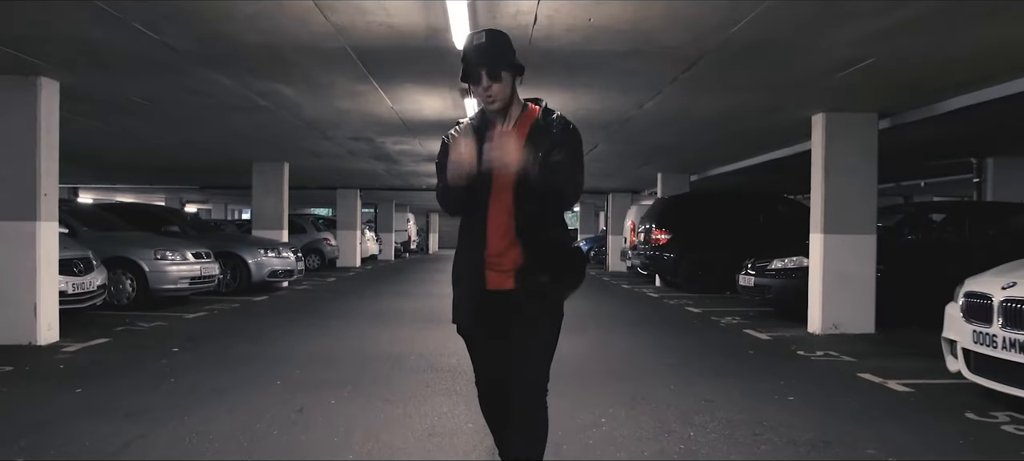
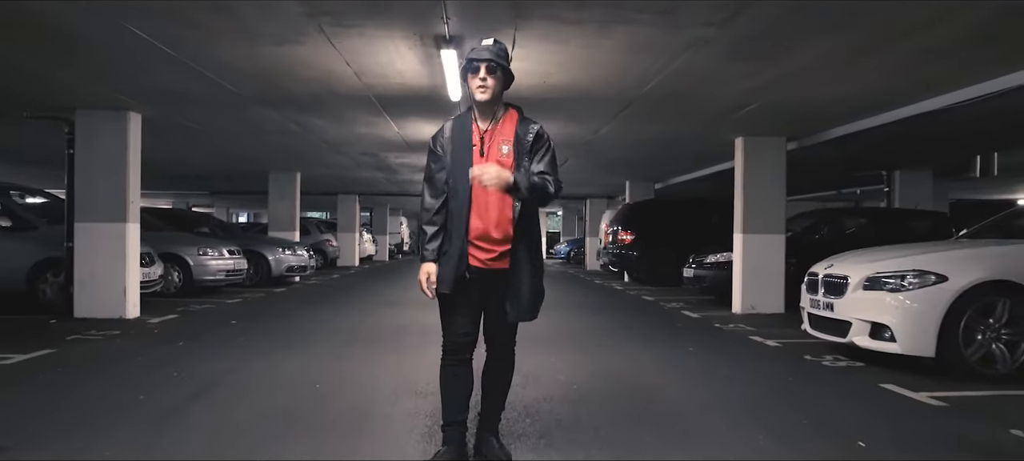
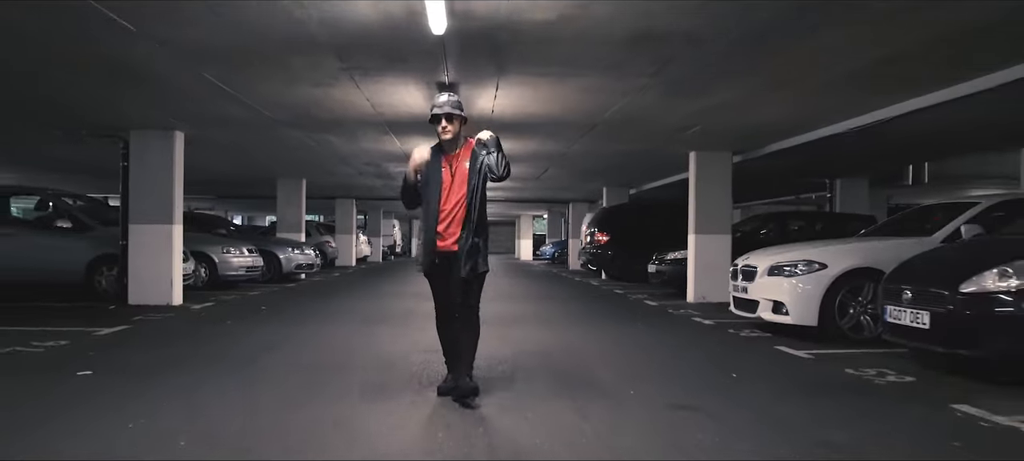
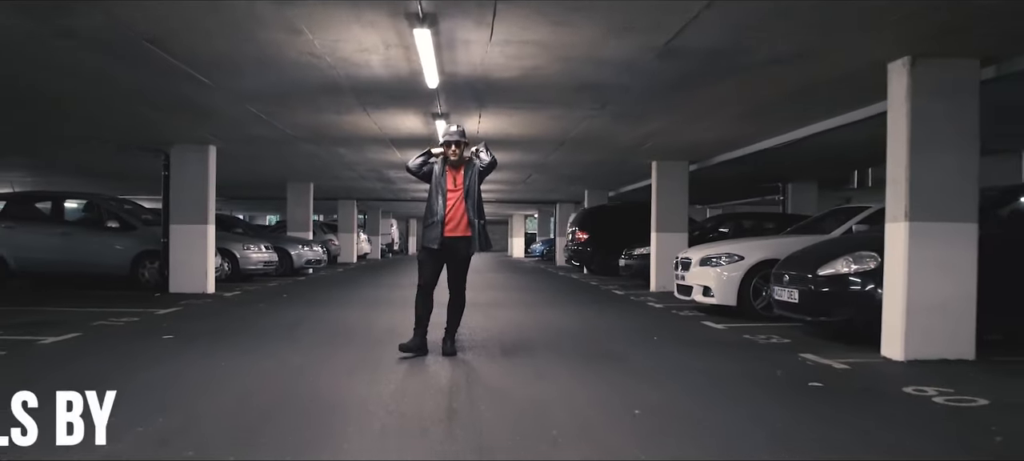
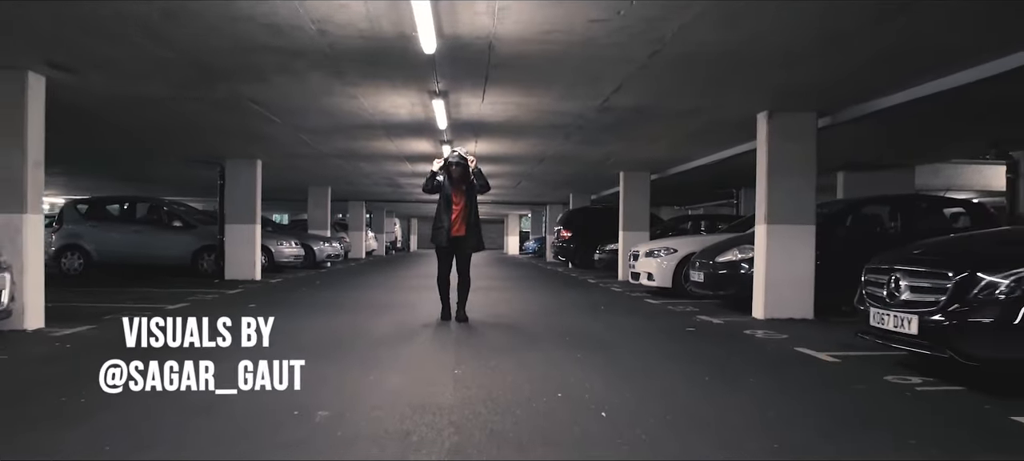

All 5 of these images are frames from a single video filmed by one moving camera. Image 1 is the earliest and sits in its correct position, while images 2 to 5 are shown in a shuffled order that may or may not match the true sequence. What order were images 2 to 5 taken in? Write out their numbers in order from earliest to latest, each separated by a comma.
2, 3, 4, 5
